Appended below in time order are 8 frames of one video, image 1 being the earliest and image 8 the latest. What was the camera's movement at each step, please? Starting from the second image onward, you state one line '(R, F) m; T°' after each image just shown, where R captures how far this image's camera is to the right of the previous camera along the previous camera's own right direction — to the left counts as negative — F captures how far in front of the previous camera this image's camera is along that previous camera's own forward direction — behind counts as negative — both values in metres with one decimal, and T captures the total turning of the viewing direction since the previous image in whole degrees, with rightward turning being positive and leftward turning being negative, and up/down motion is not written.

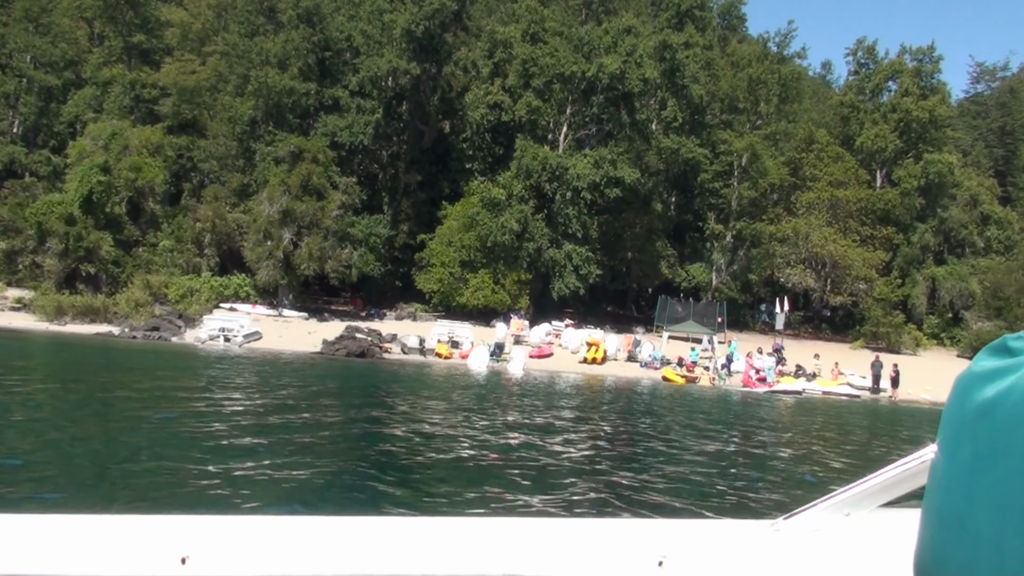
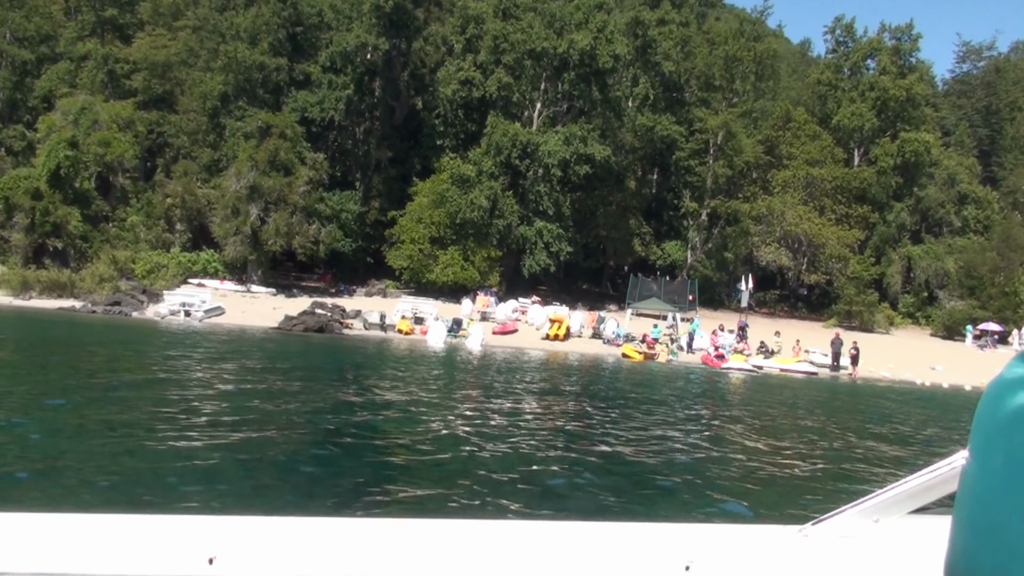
(+1.4, 0.0) m; 0°
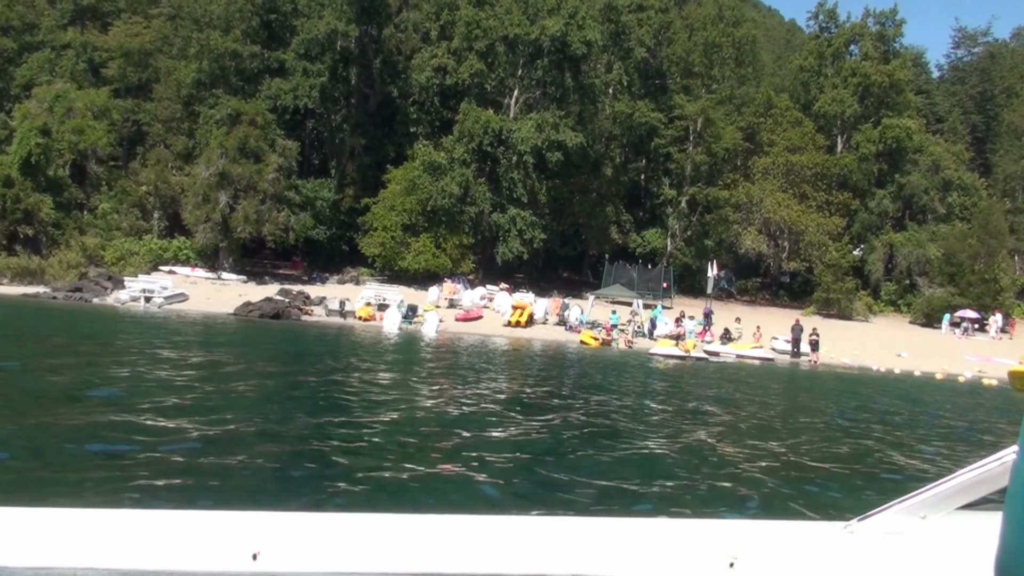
(+1.9, 0.0) m; -1°
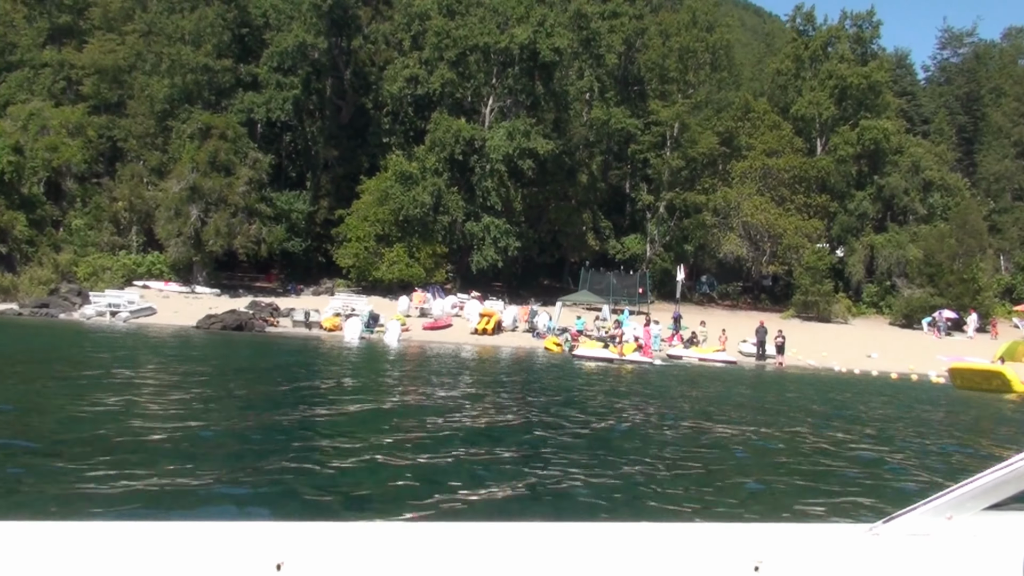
(+1.5, 0.0) m; 0°
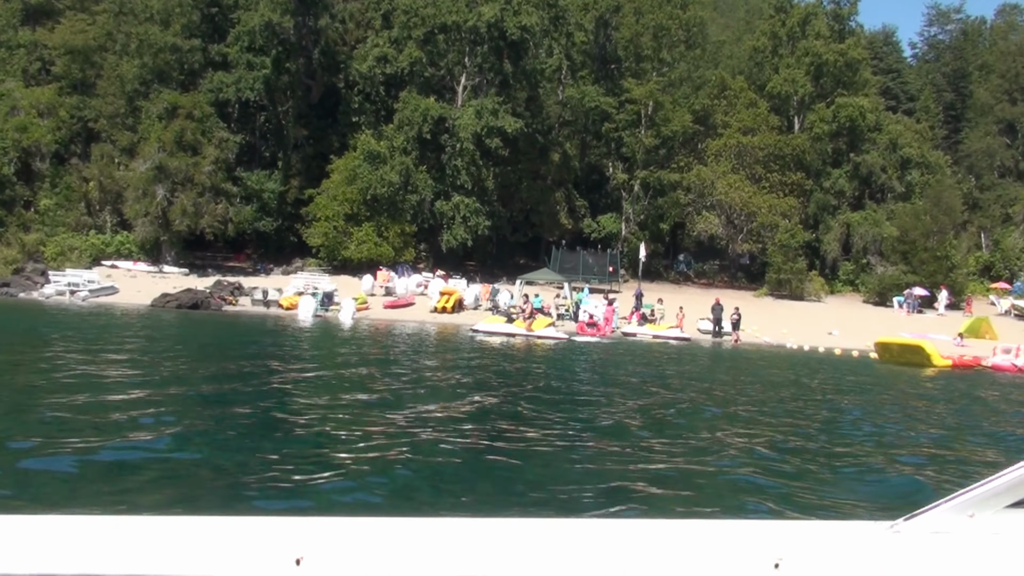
(+1.7, -0.1) m; 0°
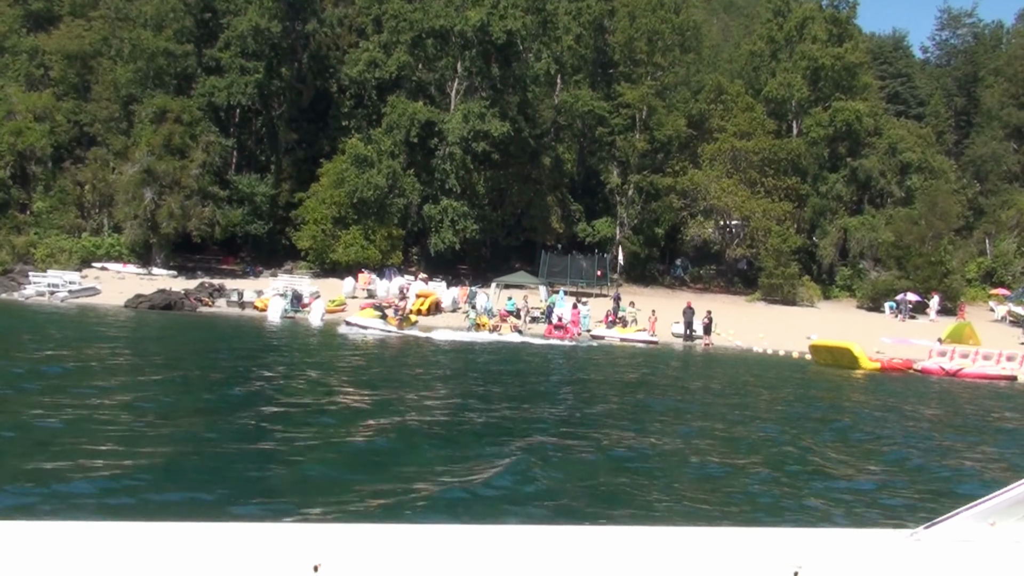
(+2.0, 0.0) m; -2°
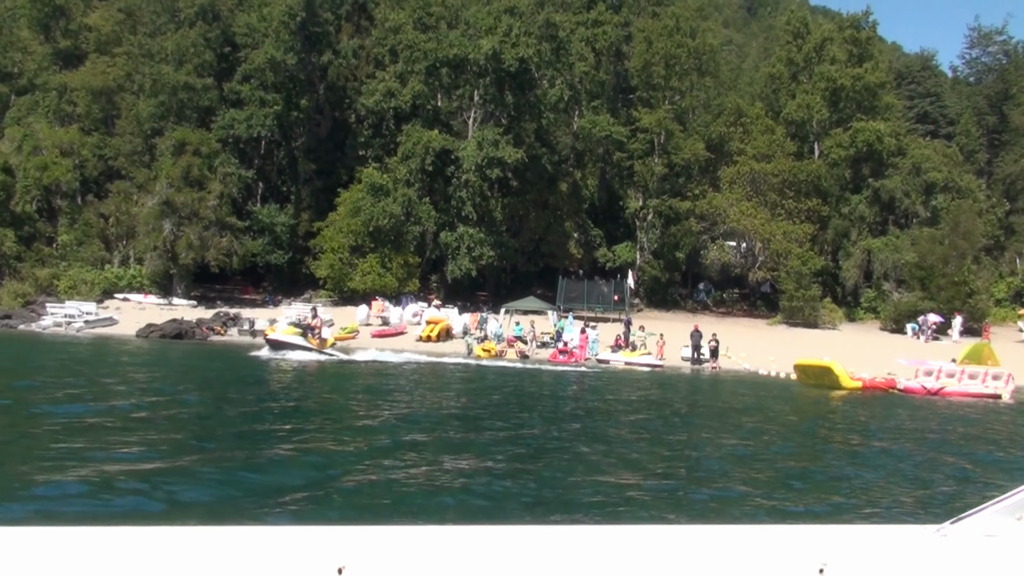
(+1.2, 0.0) m; -2°
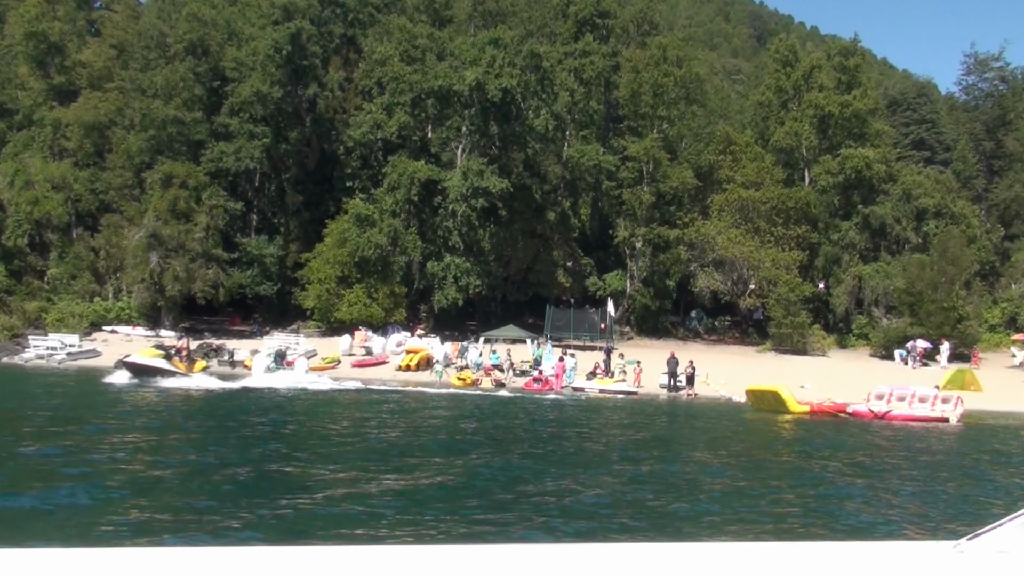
(+1.3, 0.0) m; -1°
